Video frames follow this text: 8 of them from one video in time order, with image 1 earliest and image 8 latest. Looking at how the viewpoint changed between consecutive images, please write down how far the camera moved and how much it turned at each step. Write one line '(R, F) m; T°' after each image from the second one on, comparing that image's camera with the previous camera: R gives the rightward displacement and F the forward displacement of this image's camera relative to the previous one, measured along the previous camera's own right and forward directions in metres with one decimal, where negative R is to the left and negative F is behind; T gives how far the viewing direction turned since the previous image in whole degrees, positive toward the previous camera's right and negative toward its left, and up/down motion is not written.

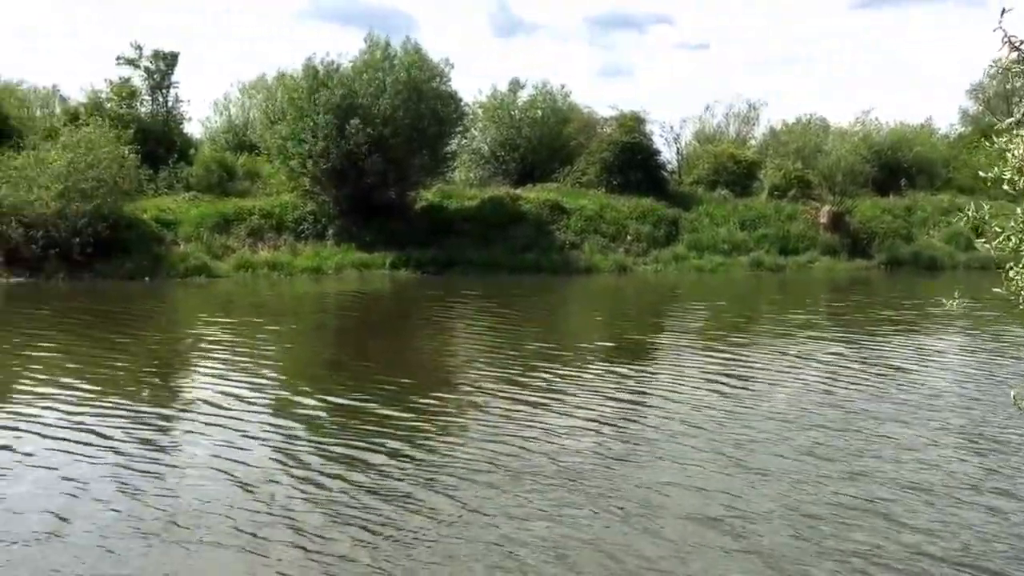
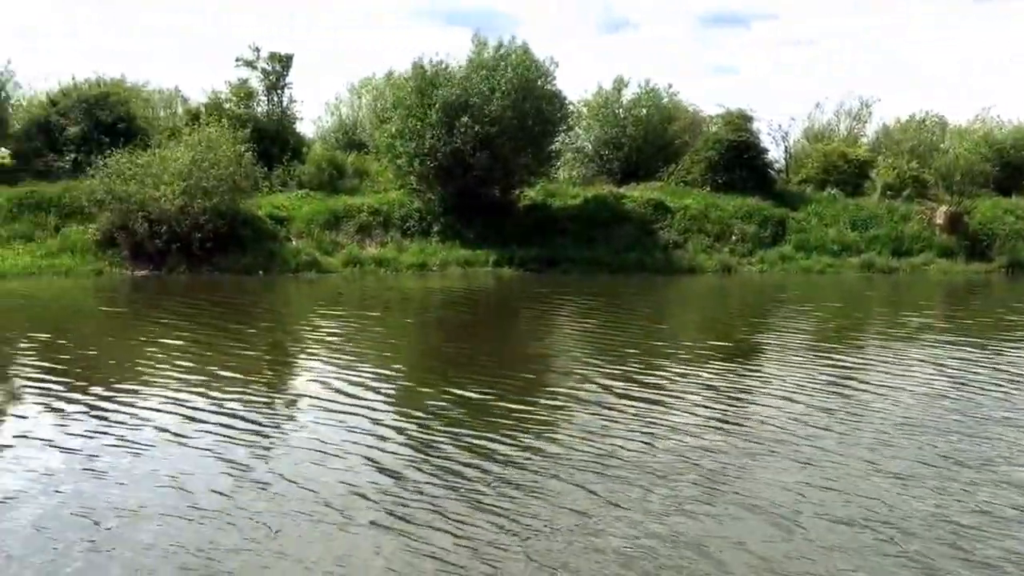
(-0.3, -0.4) m; -5°
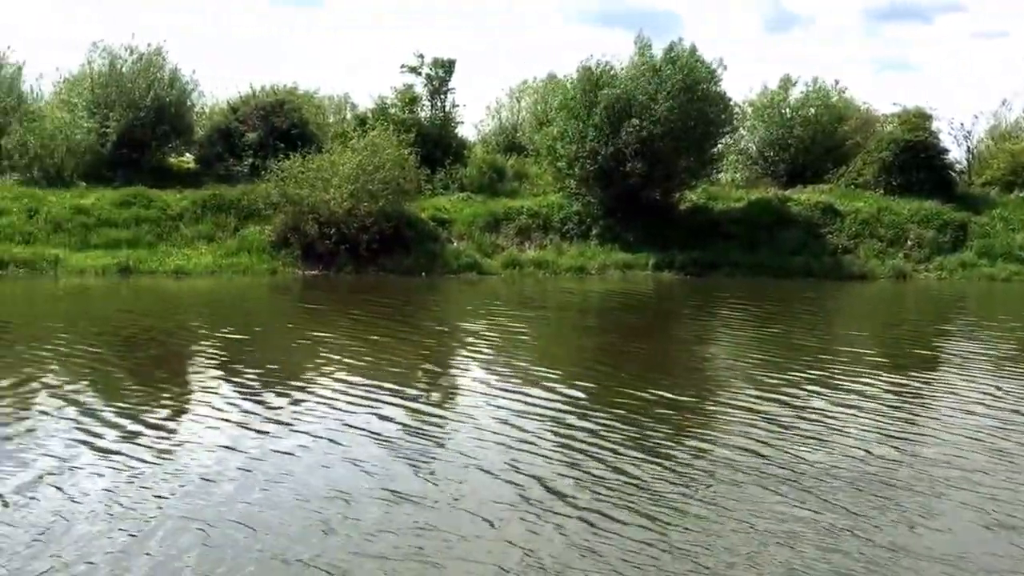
(-0.4, +0.3) m; -8°
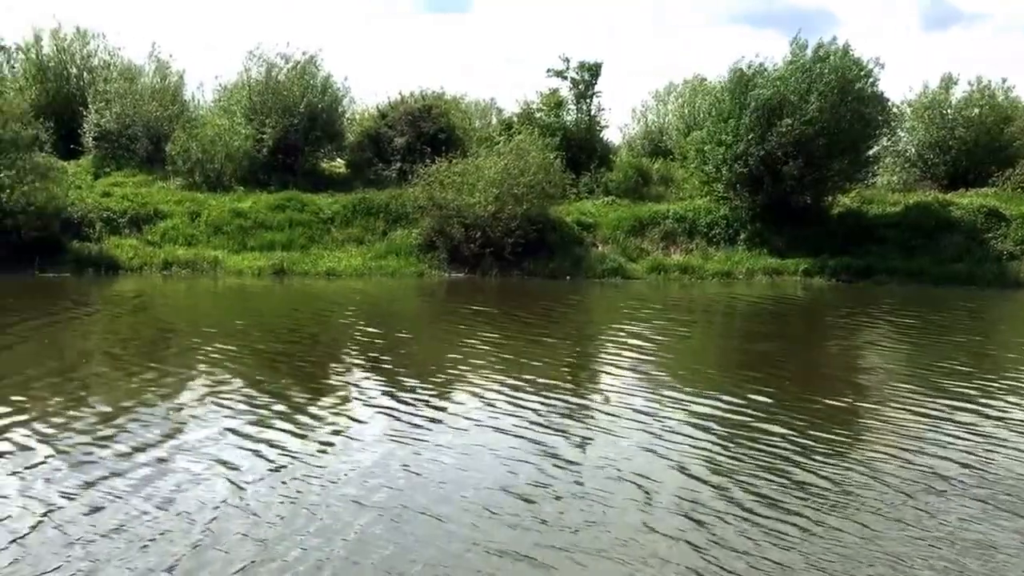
(-0.1, +0.4) m; -8°
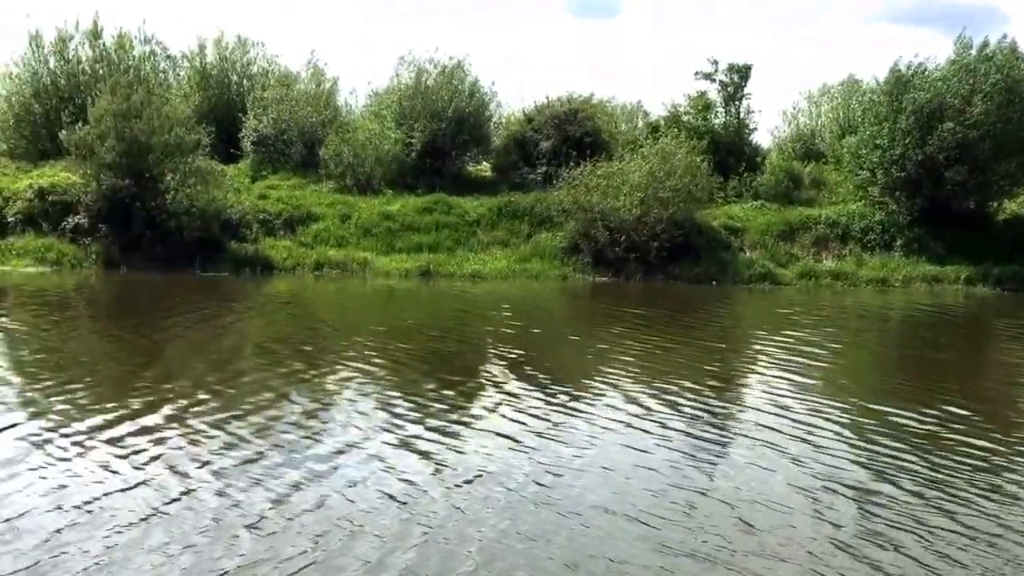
(-0.1, +0.3) m; -8°
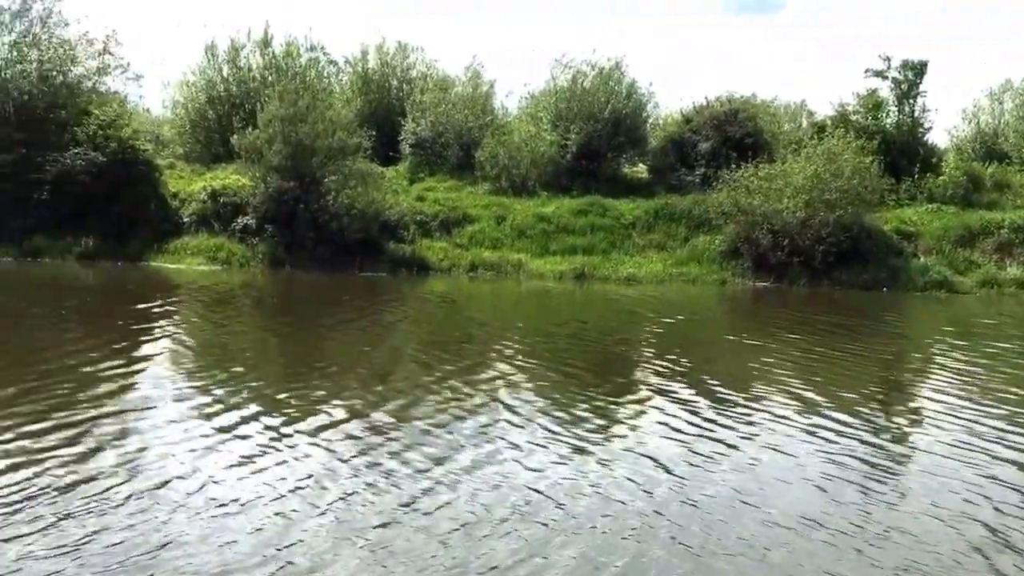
(+0.2, +0.3) m; -9°
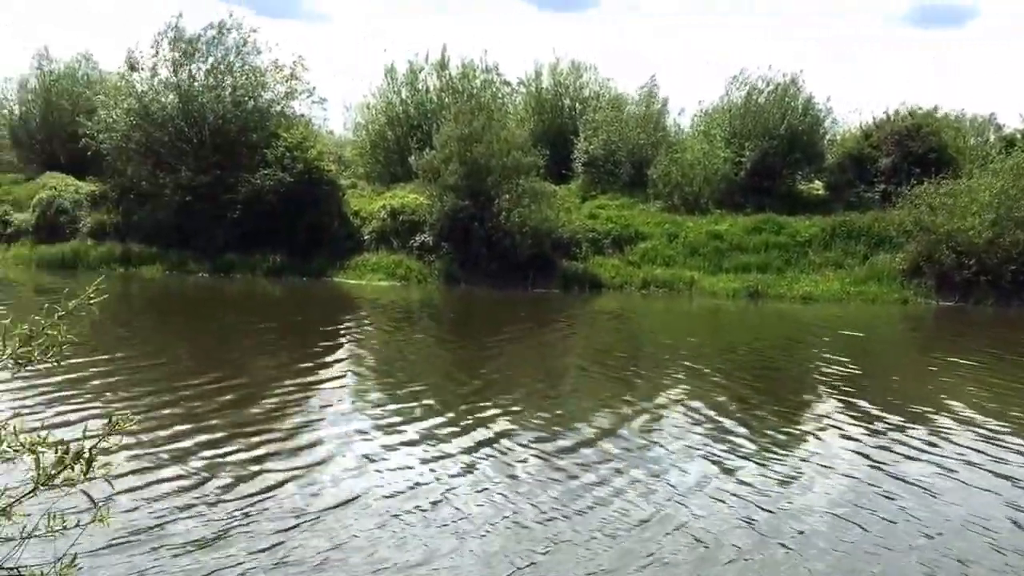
(-0.7, -0.1) m; -8°
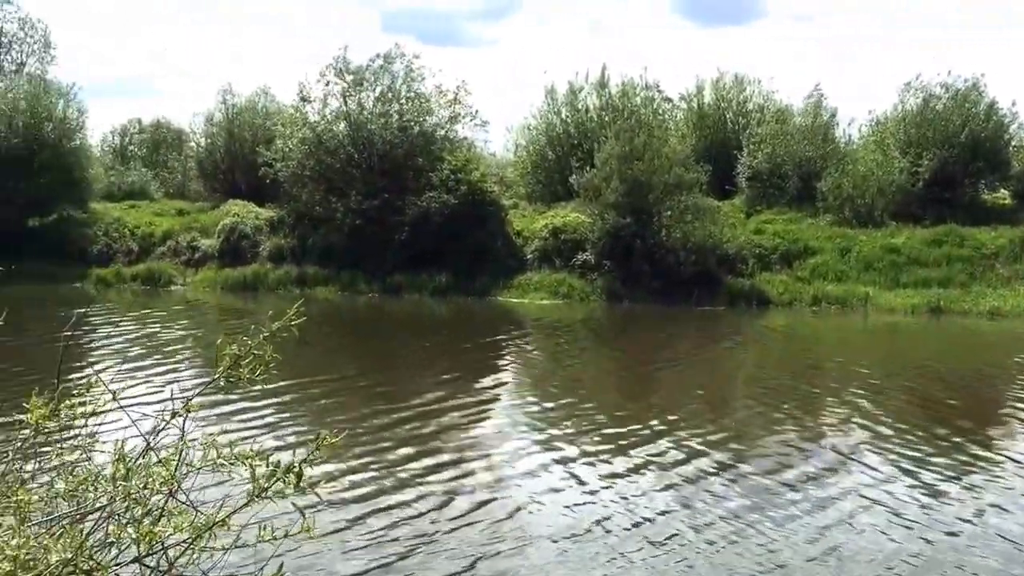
(-0.2, 0.0) m; -9°
